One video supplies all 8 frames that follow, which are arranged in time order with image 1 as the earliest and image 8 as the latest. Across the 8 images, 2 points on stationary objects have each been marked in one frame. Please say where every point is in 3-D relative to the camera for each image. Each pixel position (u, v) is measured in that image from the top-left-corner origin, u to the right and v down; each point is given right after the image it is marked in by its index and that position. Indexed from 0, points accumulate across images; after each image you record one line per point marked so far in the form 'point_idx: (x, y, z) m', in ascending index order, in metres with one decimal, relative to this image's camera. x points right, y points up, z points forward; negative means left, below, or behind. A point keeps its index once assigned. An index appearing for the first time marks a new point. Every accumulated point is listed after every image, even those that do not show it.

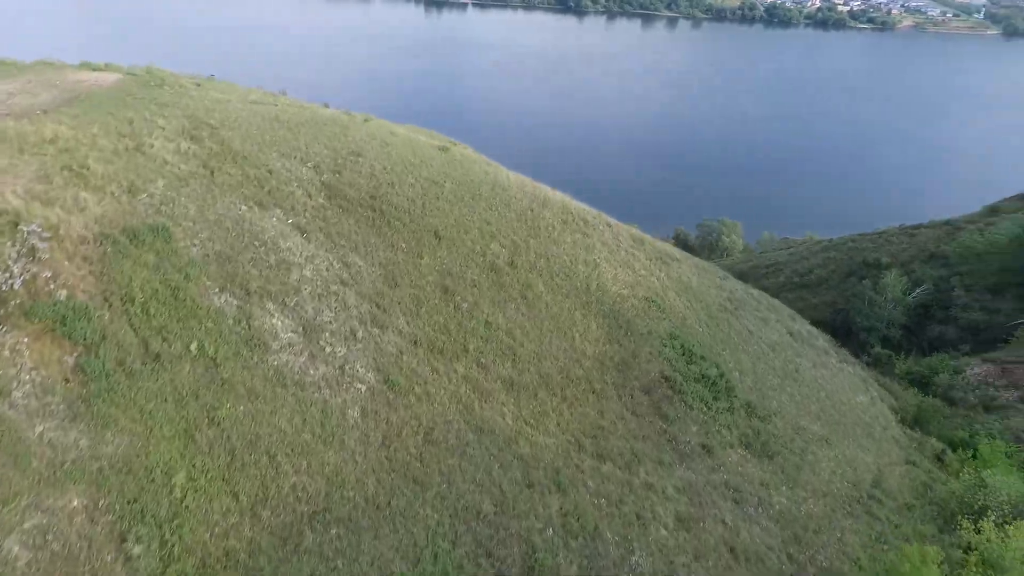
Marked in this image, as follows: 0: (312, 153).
0: (-4.4, +3.0, +13.6) m
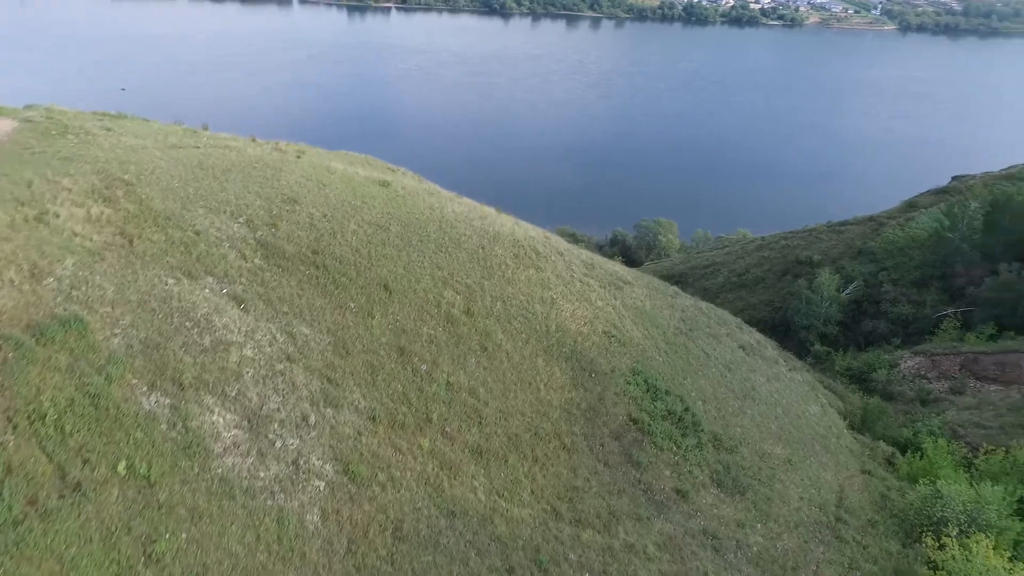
0: (-5.5, +1.7, +12.5) m
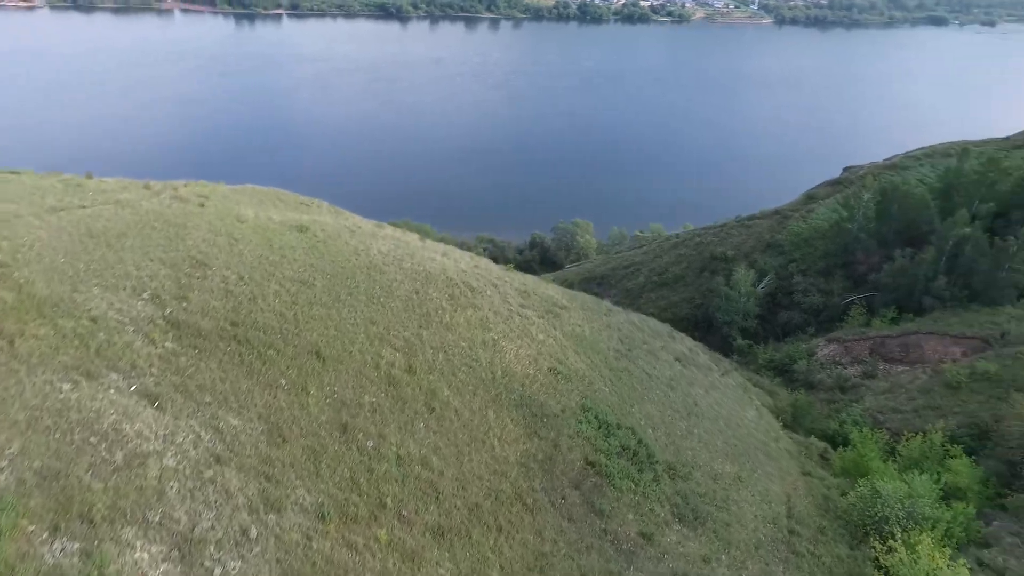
0: (-6.6, +0.2, +11.1) m
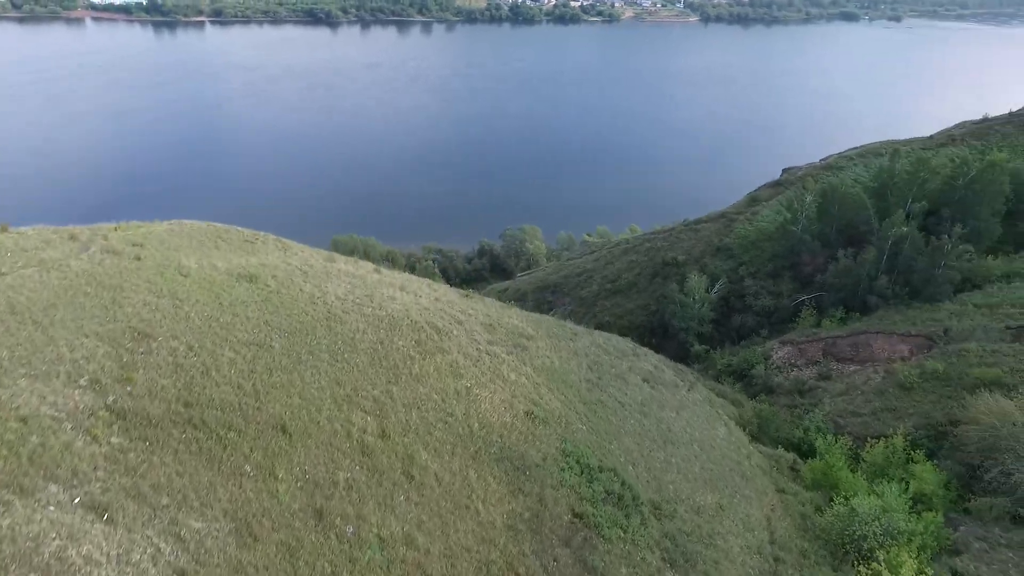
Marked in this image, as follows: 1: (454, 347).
0: (-7.0, -1.2, +10.0) m
1: (-1.4, -1.5, +15.4) m
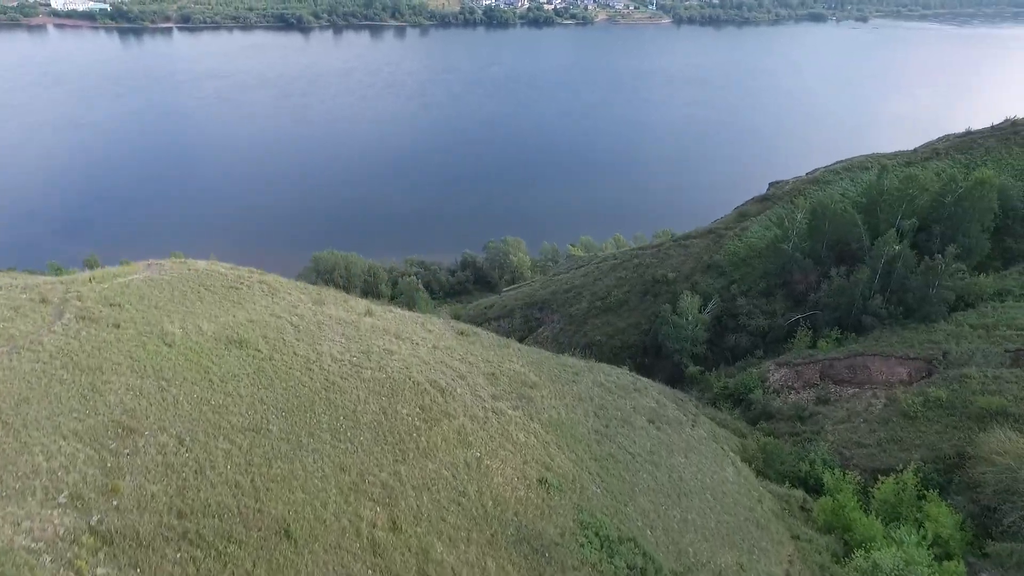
0: (-6.6, -2.6, +9.0) m
1: (-1.2, -2.8, +14.5) m
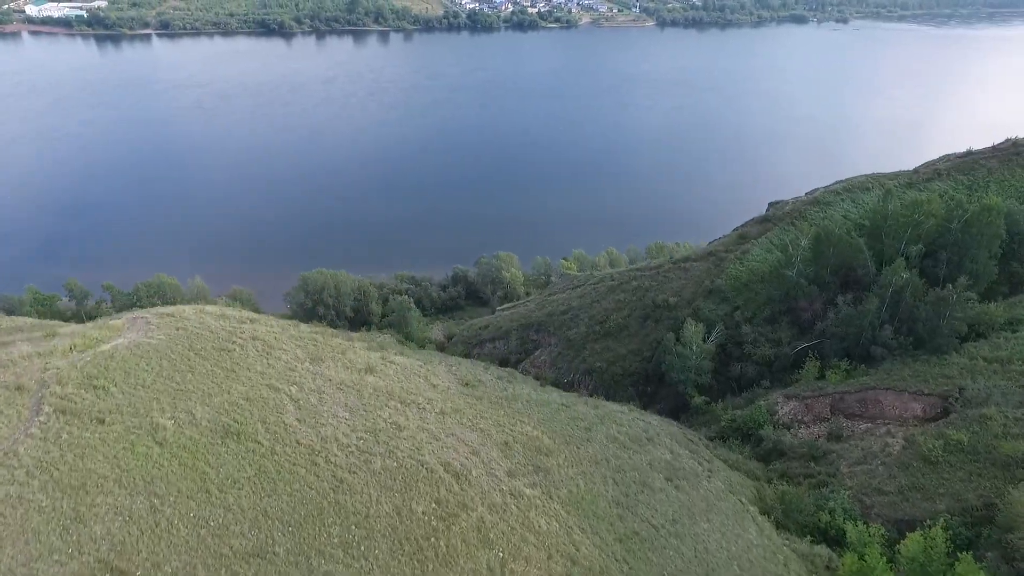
0: (-6.0, -4.4, +7.8) m
1: (-0.8, -4.5, +13.5) m
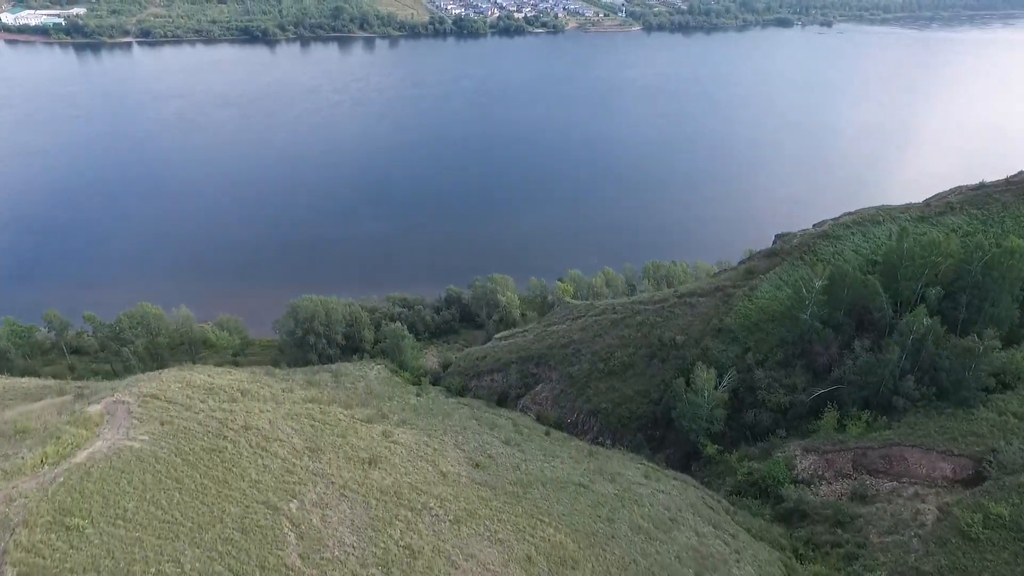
0: (-5.2, -6.9, +6.2) m
1: (-0.1, -7.0, +12.0) m
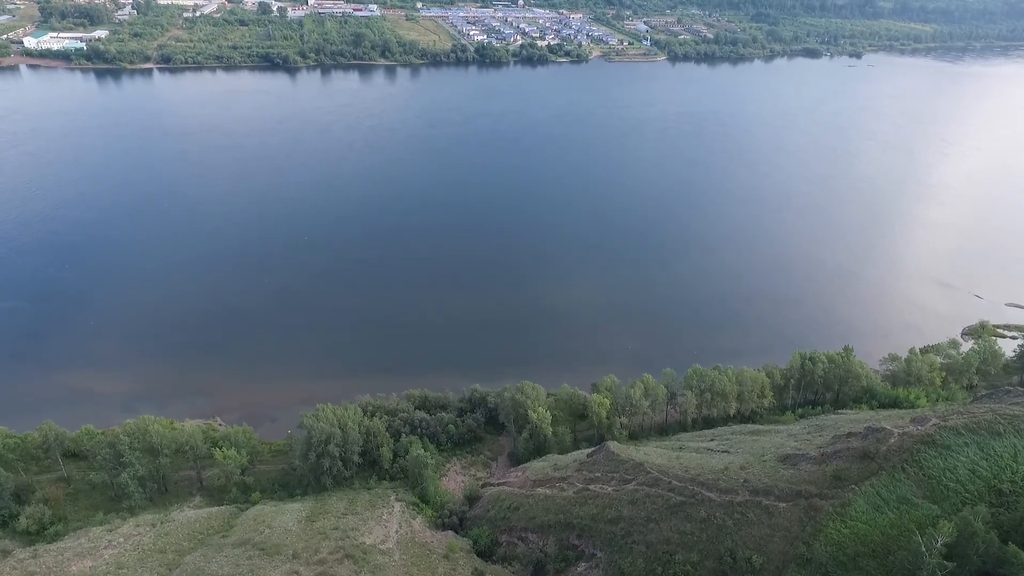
0: (-3.4, -17.2, +0.9) m
1: (+1.8, -17.4, +6.6) m
